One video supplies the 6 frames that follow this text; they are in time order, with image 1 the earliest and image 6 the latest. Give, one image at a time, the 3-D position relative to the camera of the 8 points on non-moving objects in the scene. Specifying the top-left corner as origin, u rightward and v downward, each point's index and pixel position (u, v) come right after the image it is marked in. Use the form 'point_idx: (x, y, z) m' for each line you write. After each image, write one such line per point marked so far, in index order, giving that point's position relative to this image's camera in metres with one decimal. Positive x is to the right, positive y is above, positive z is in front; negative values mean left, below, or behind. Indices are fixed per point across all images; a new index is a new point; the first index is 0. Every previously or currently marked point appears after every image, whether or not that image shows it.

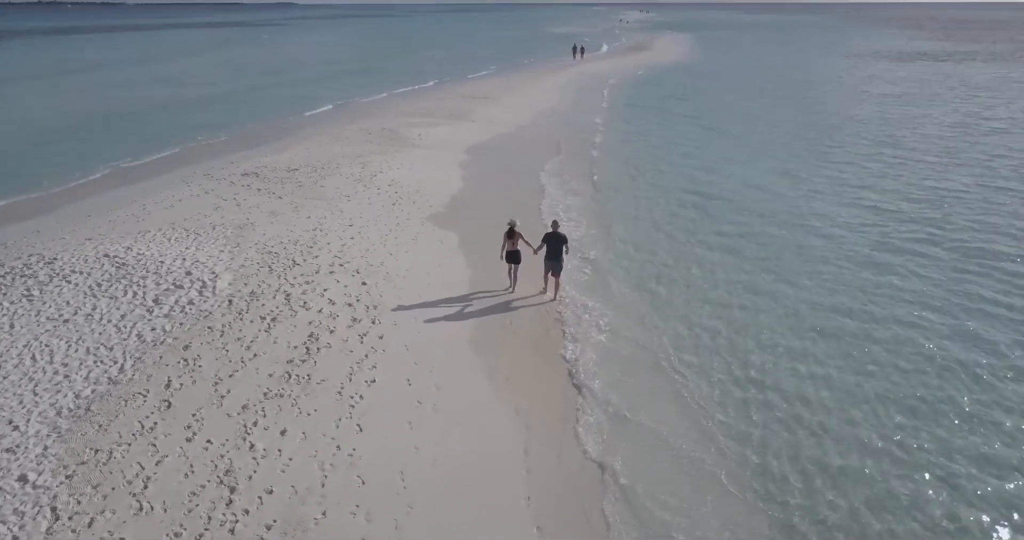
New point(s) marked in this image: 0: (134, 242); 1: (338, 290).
0: (-8.0, +0.6, +11.8) m
1: (-3.3, -0.4, +10.8) m
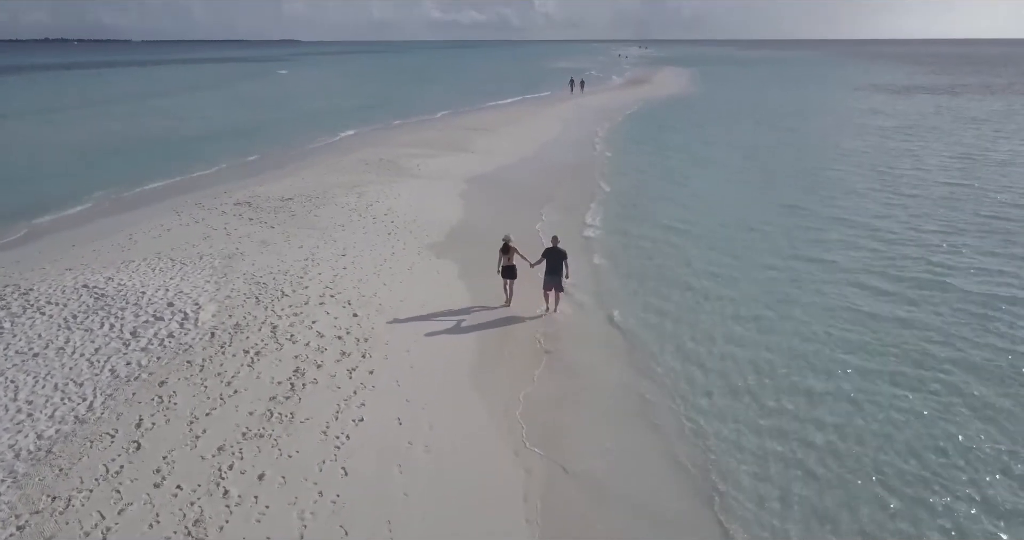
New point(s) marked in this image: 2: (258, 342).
0: (-8.0, 0.0, +11.4) m
1: (-3.4, -1.0, +10.3) m
2: (-4.3, -1.2, +9.5) m
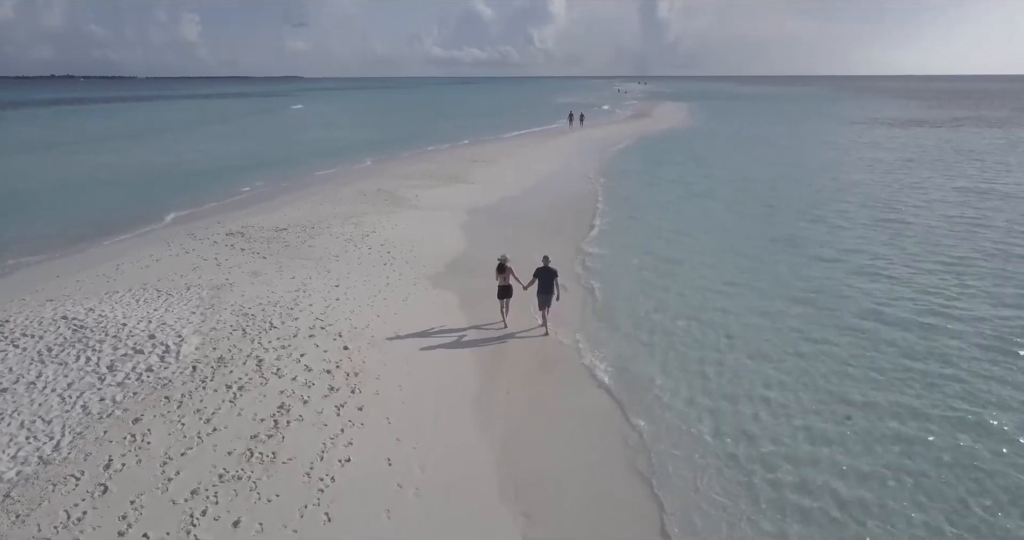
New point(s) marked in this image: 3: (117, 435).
0: (-8.1, -0.6, +10.9) m
1: (-3.4, -1.5, +9.8) m
2: (-4.3, -1.7, +9.0) m
3: (-5.4, -2.3, +7.7) m
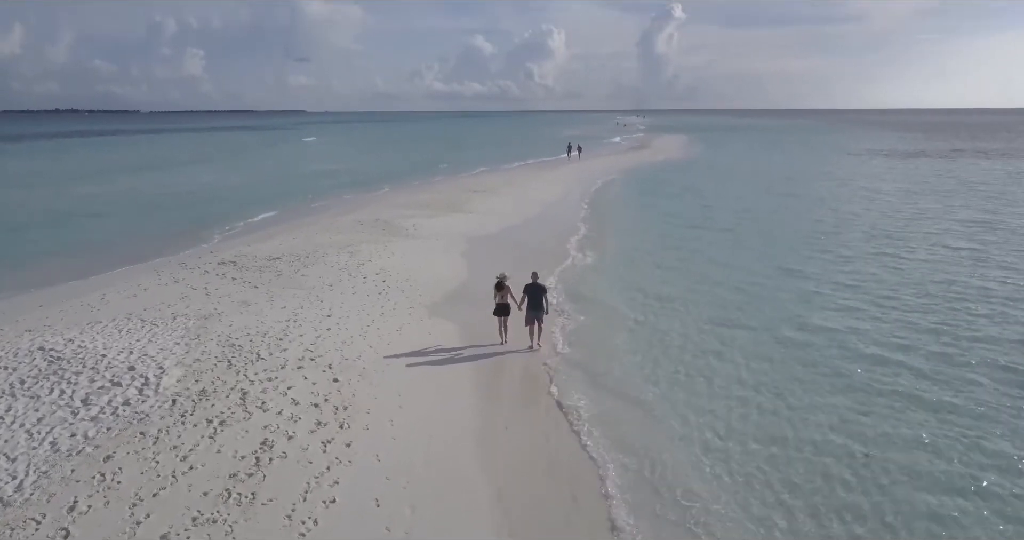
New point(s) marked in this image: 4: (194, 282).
0: (-8.1, -1.2, +10.5) m
1: (-3.5, -2.0, +9.3) m
2: (-4.4, -2.1, +8.5) m
3: (-5.5, -2.6, +7.2) m
4: (-7.9, -0.3, +14.0) m
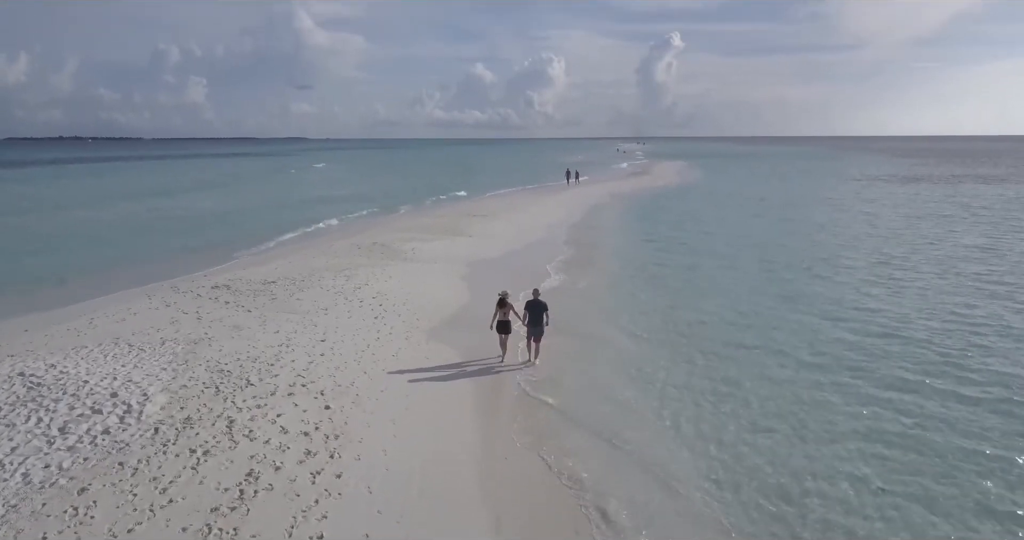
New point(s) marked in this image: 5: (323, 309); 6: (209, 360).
0: (-8.1, -1.6, +10.1) m
1: (-3.5, -2.3, +8.9) m
2: (-4.4, -2.4, +8.1) m
3: (-5.5, -2.9, +6.7) m
4: (-7.9, -0.9, +13.7) m
5: (-4.7, -1.0, +13.9) m
6: (-5.7, -1.7, +10.5) m
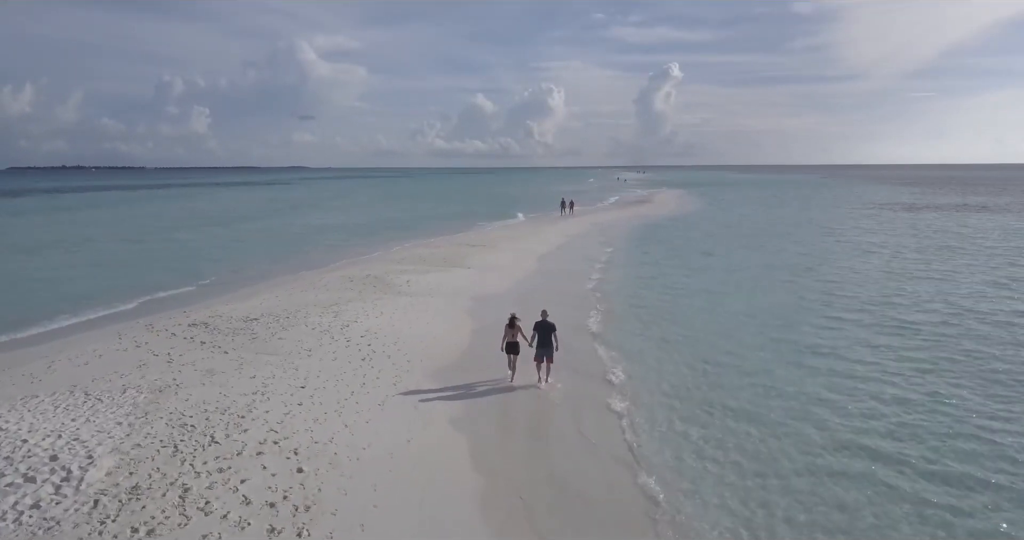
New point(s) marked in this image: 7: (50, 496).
0: (-8.1, -2.3, +9.0) m
1: (-3.5, -2.9, +7.8) m
2: (-4.4, -3.0, +6.9) m
3: (-5.5, -3.4, +5.6) m
4: (-7.9, -1.7, +12.6) m
5: (-4.7, -1.8, +12.8) m
6: (-5.7, -2.4, +9.4) m
7: (-5.8, -2.8, +7.0) m
